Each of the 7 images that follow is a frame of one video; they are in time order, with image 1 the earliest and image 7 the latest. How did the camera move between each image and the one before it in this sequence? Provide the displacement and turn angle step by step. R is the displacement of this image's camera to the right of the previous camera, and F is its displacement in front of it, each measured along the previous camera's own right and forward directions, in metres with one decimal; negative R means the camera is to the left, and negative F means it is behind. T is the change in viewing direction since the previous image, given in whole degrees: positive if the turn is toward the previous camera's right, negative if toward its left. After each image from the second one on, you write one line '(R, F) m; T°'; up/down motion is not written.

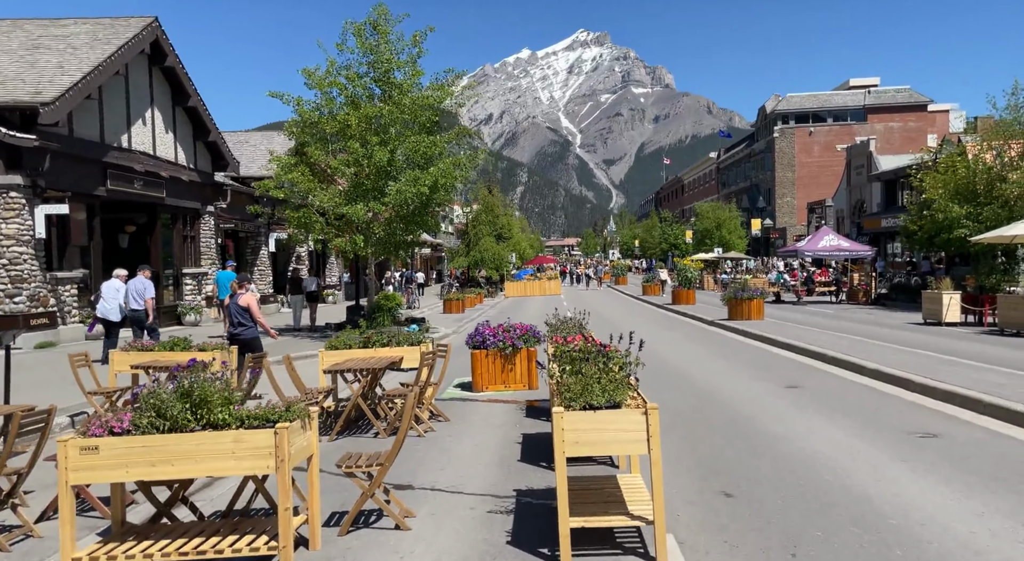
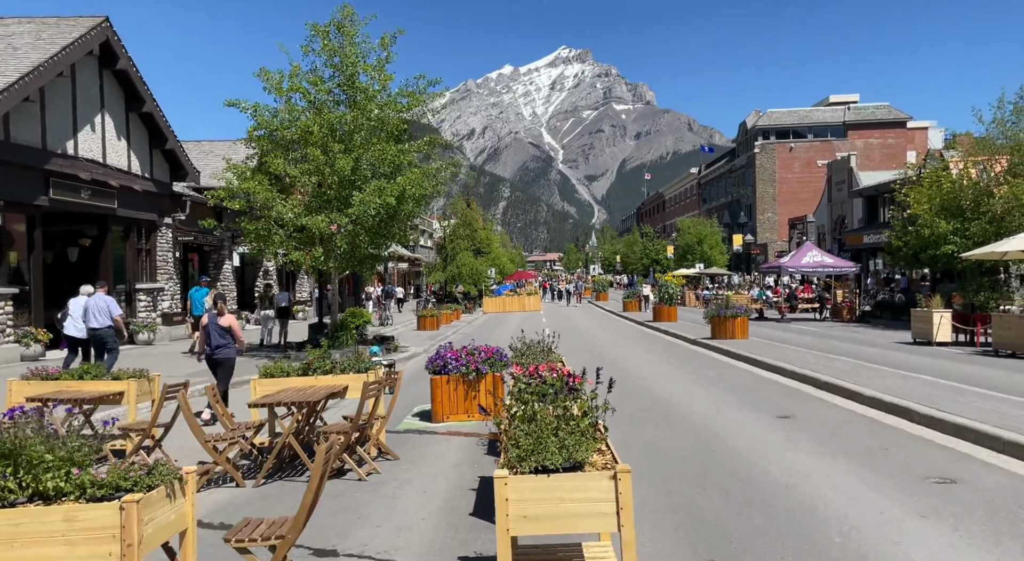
(+0.3, +1.1) m; +1°
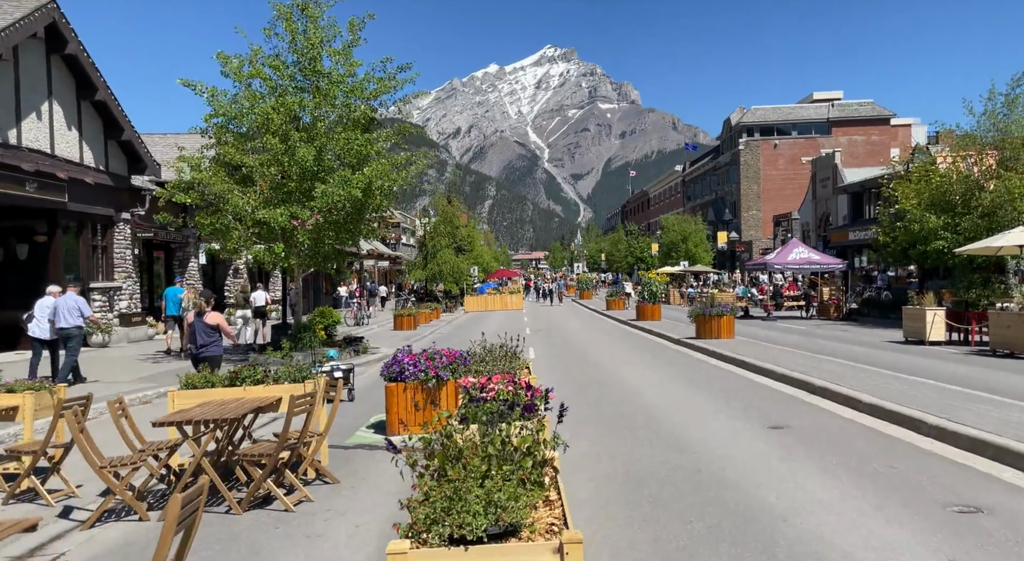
(+0.3, +1.0) m; +1°
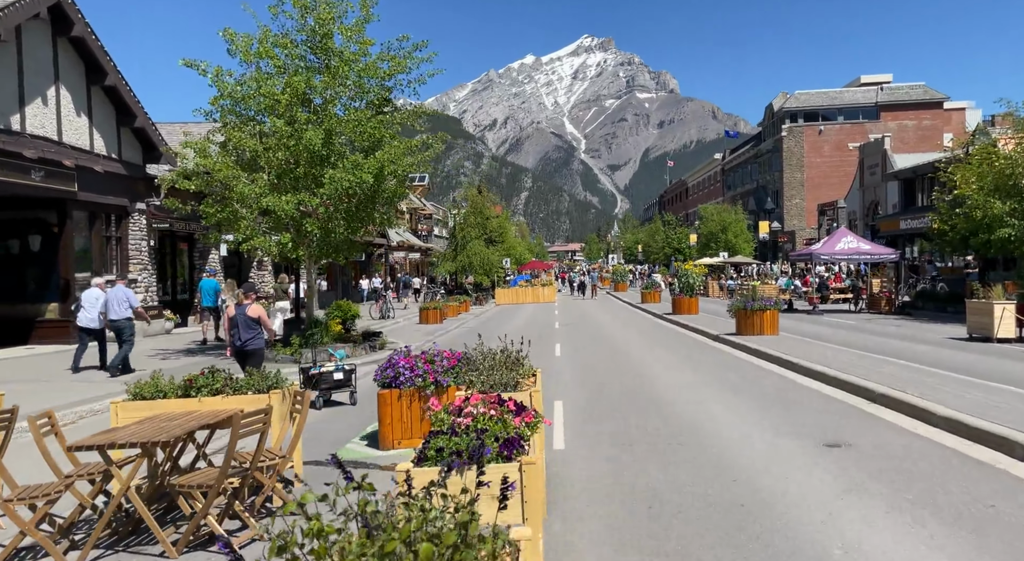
(+0.3, +1.2) m; -3°
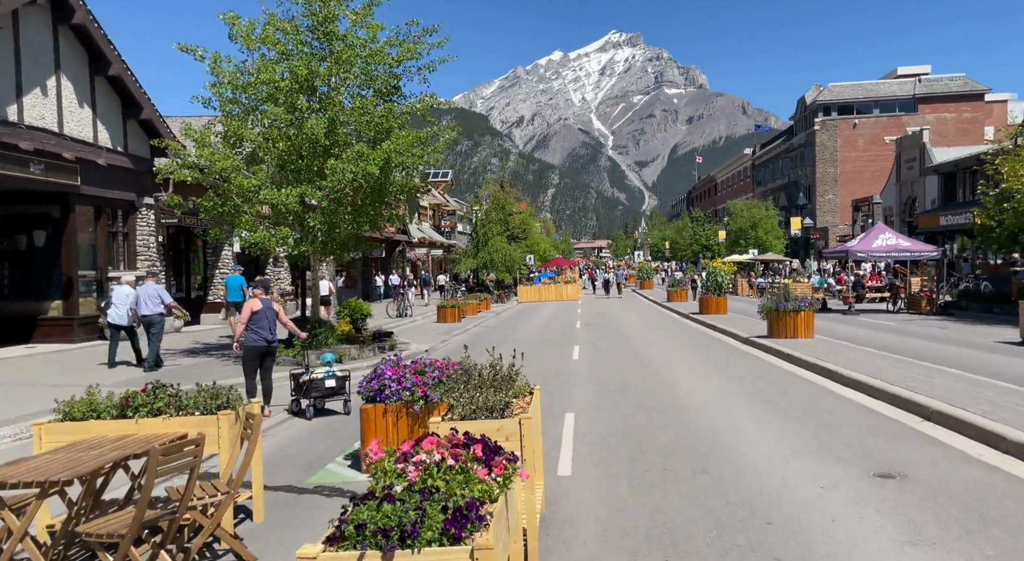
(+0.3, +1.0) m; -2°
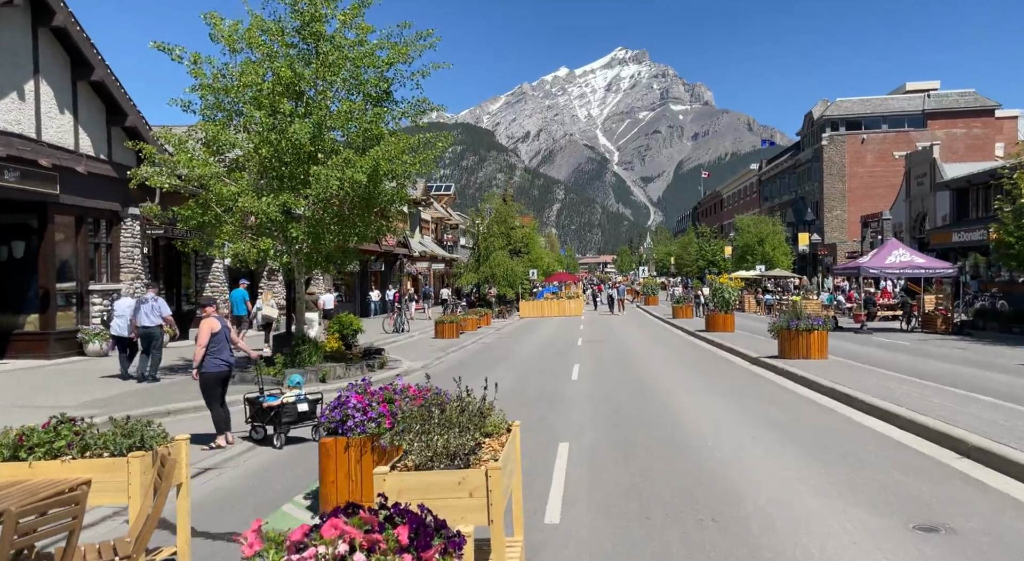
(+0.2, +0.9) m; 0°
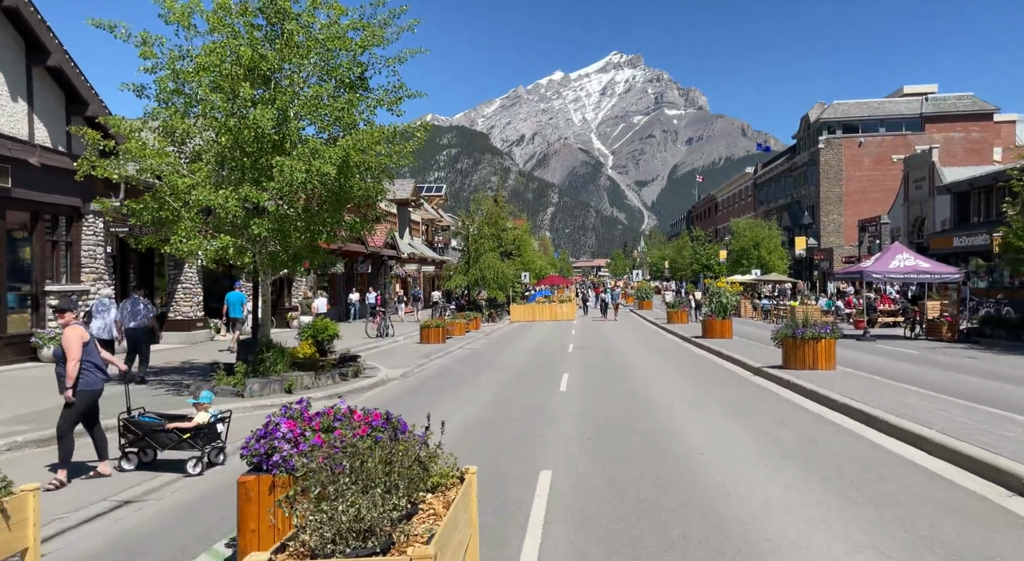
(+0.2, +1.2) m; 0°
